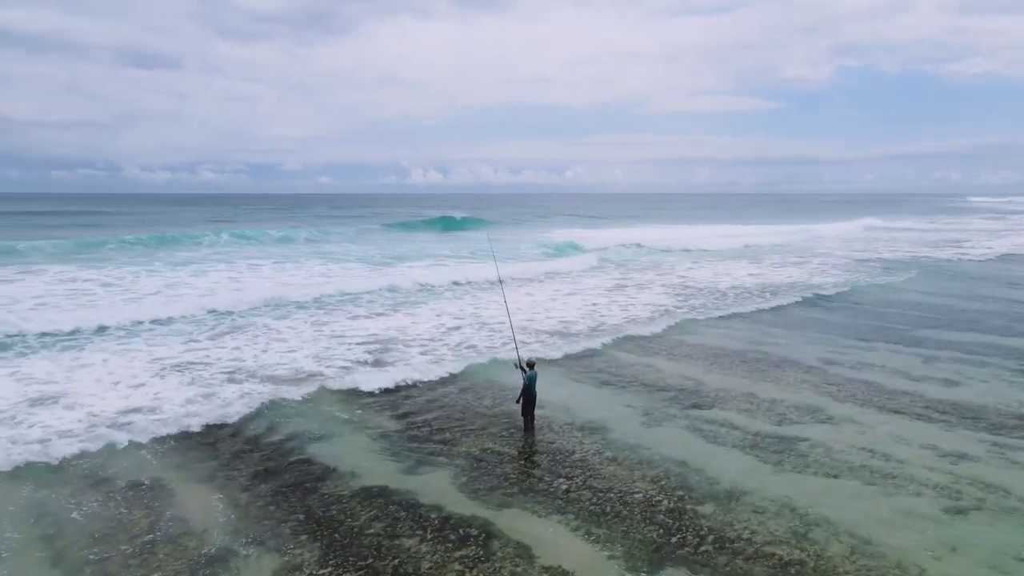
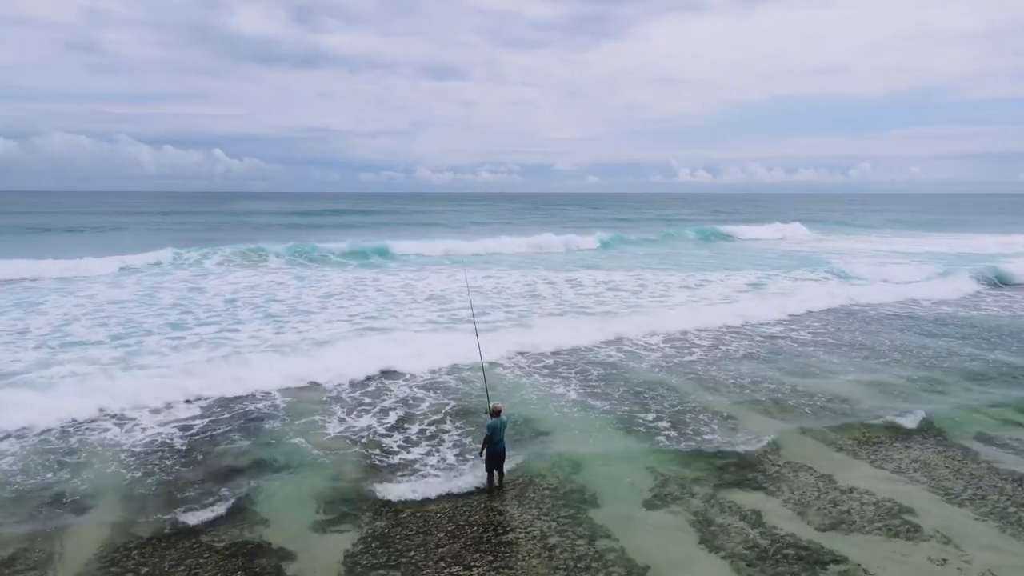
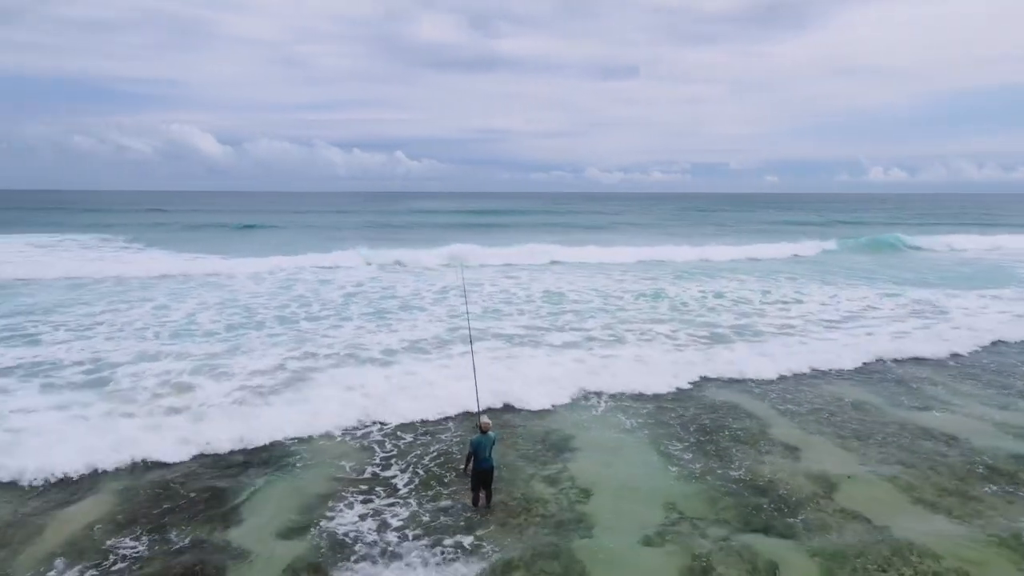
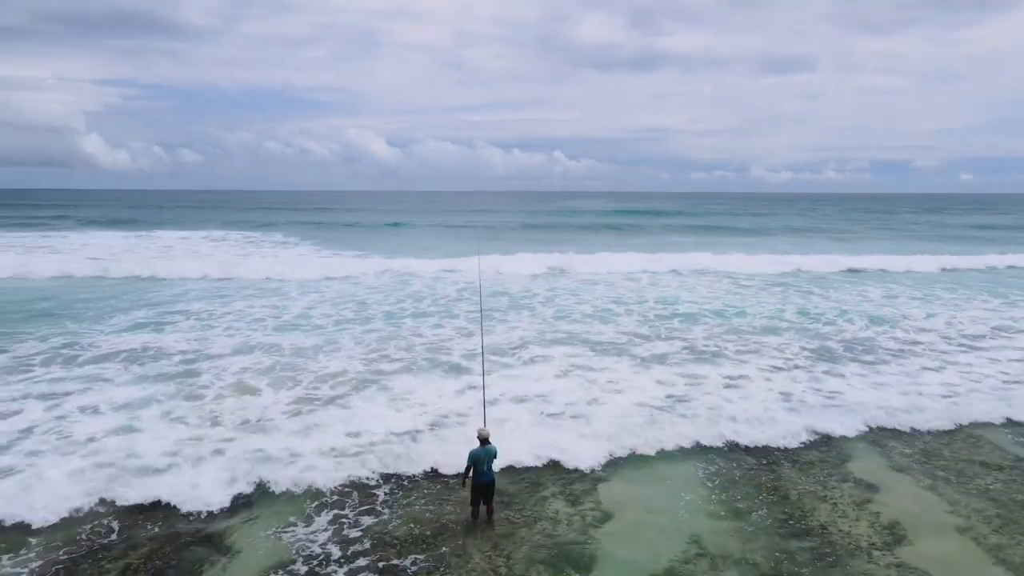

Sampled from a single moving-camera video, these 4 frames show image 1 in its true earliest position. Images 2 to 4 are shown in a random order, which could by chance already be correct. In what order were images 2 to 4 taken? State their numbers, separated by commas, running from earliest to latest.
2, 3, 4
